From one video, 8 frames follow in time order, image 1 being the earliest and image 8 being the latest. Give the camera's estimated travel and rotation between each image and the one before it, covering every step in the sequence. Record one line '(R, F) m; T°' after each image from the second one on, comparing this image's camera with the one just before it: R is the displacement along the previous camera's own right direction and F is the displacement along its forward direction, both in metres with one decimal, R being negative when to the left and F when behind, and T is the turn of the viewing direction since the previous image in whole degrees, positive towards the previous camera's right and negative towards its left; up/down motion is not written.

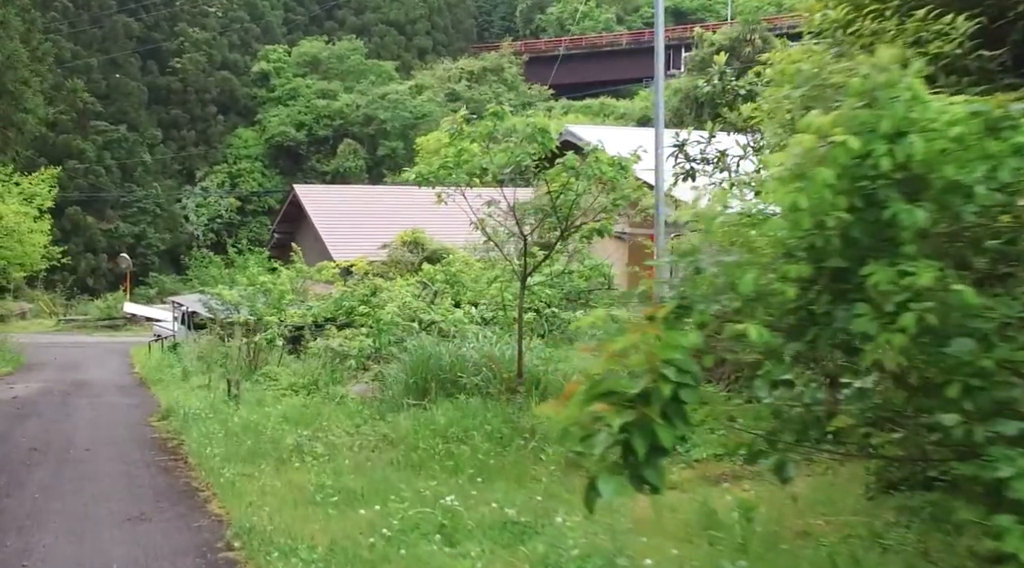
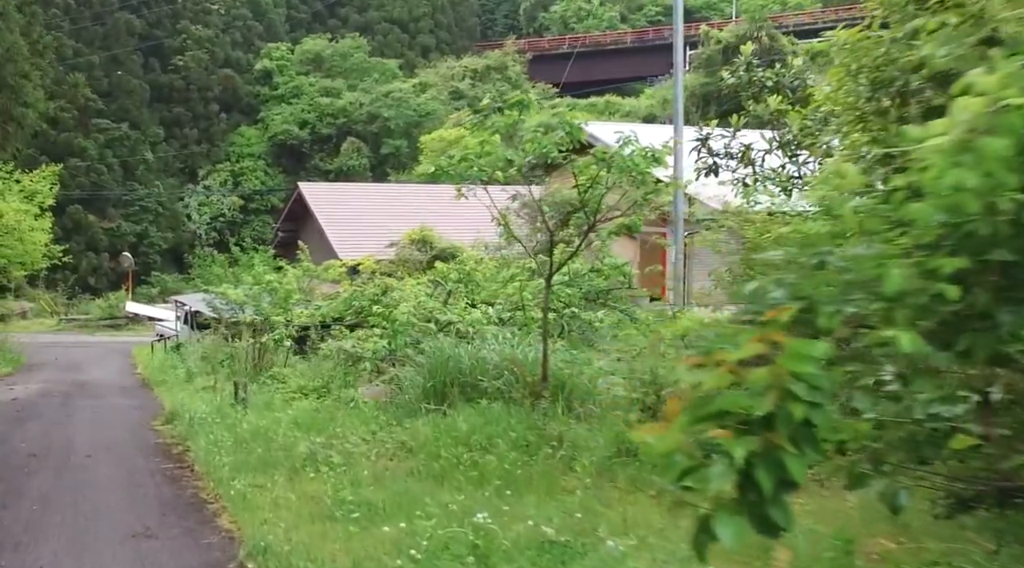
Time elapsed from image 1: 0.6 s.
(-0.2, +0.6) m; 0°
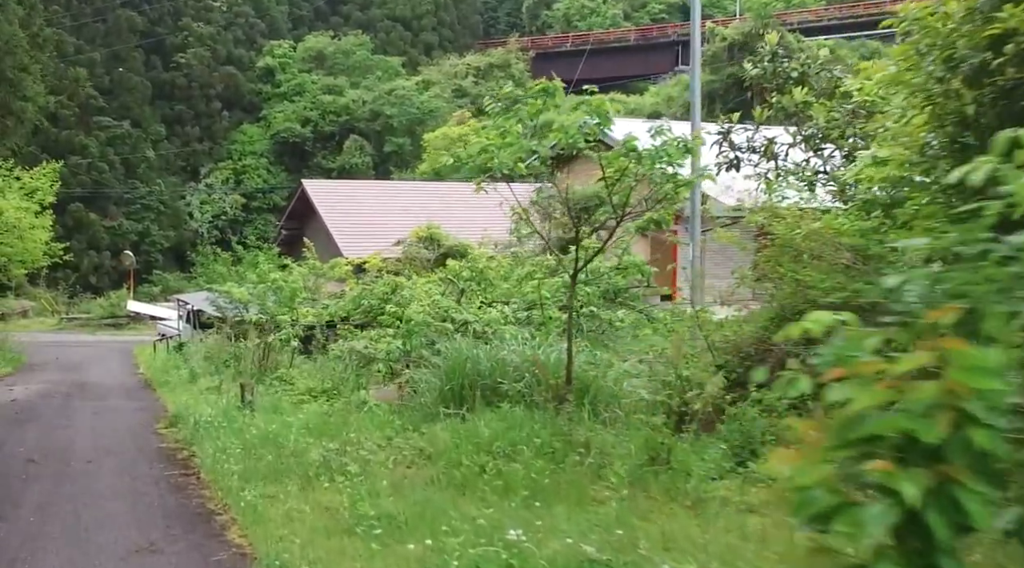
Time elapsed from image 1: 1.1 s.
(-0.2, +0.5) m; 0°
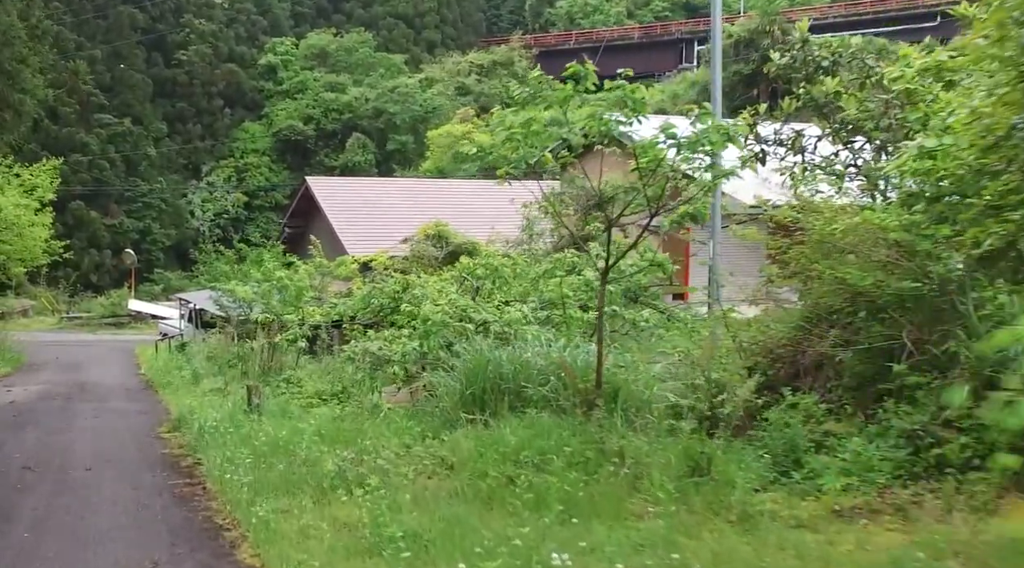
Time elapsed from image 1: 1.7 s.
(-0.2, +0.6) m; 0°
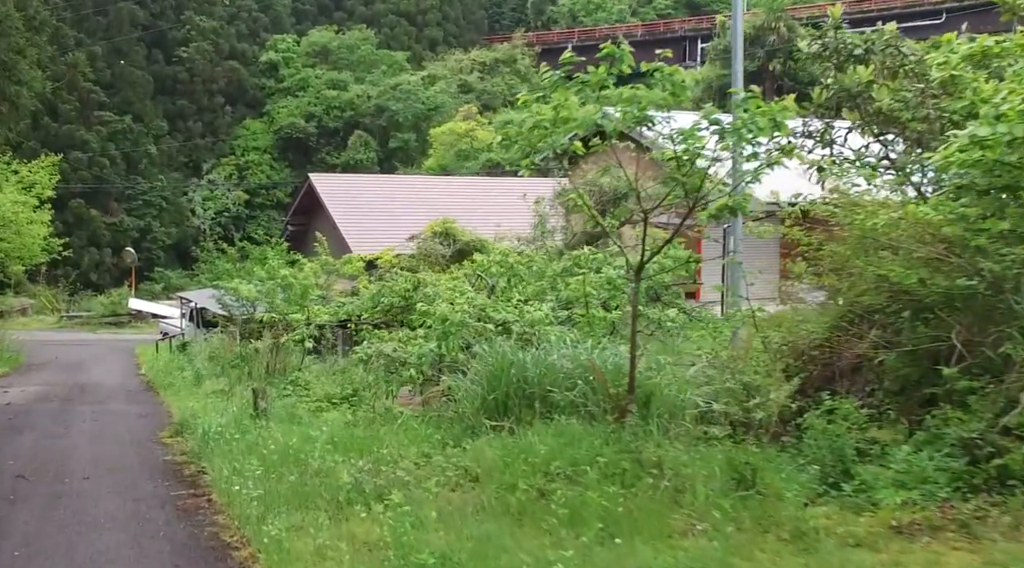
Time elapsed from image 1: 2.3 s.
(-0.2, +0.6) m; 0°
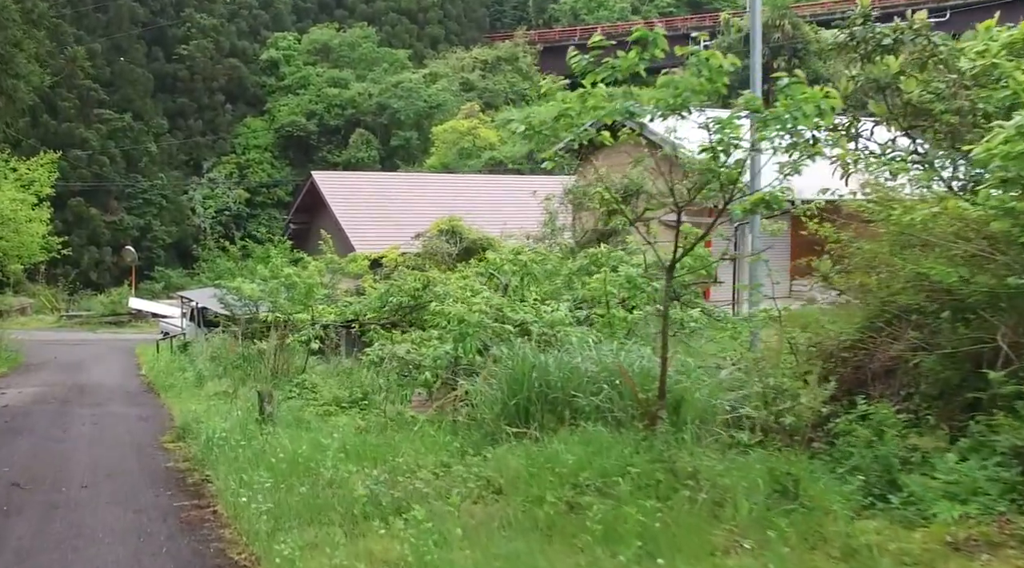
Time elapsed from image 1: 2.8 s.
(-0.1, +0.5) m; 0°
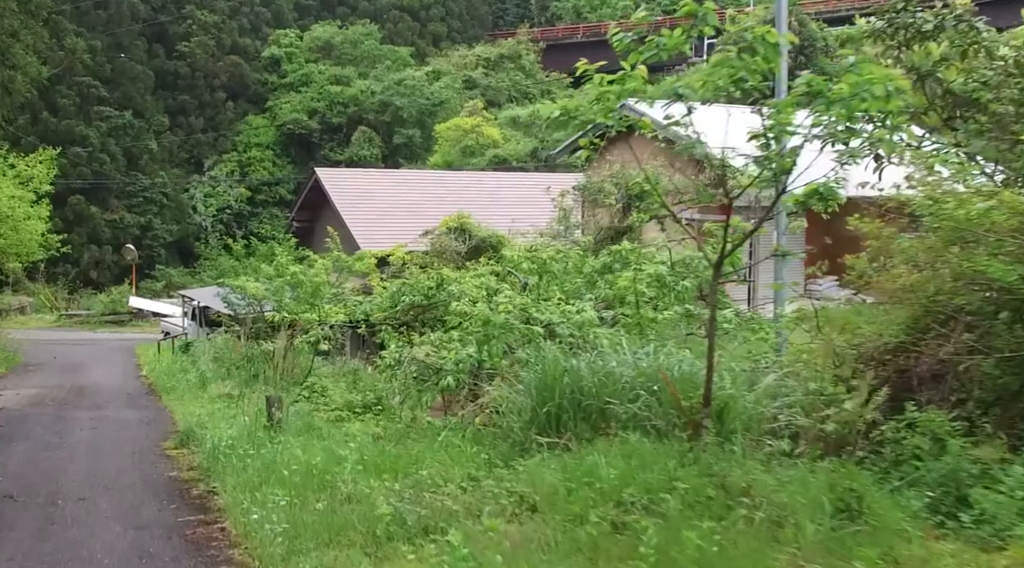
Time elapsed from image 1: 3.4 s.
(-0.2, +0.7) m; 0°
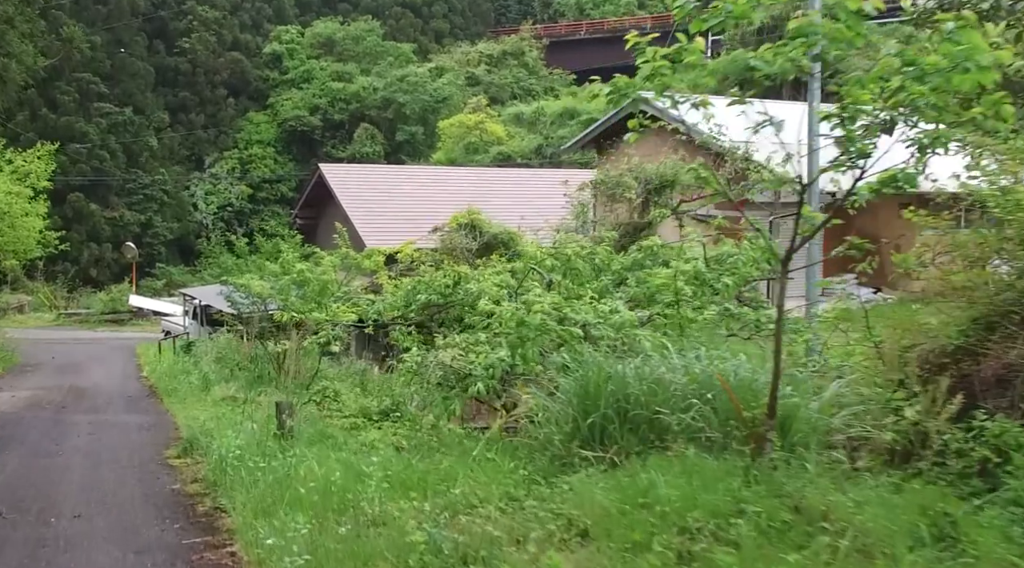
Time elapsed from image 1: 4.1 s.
(-0.2, +0.8) m; 0°
